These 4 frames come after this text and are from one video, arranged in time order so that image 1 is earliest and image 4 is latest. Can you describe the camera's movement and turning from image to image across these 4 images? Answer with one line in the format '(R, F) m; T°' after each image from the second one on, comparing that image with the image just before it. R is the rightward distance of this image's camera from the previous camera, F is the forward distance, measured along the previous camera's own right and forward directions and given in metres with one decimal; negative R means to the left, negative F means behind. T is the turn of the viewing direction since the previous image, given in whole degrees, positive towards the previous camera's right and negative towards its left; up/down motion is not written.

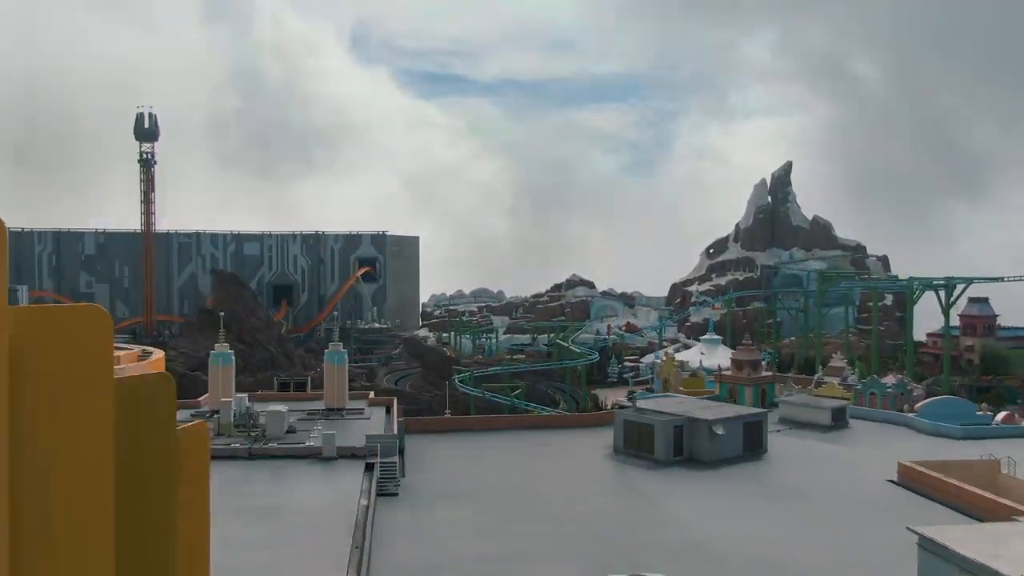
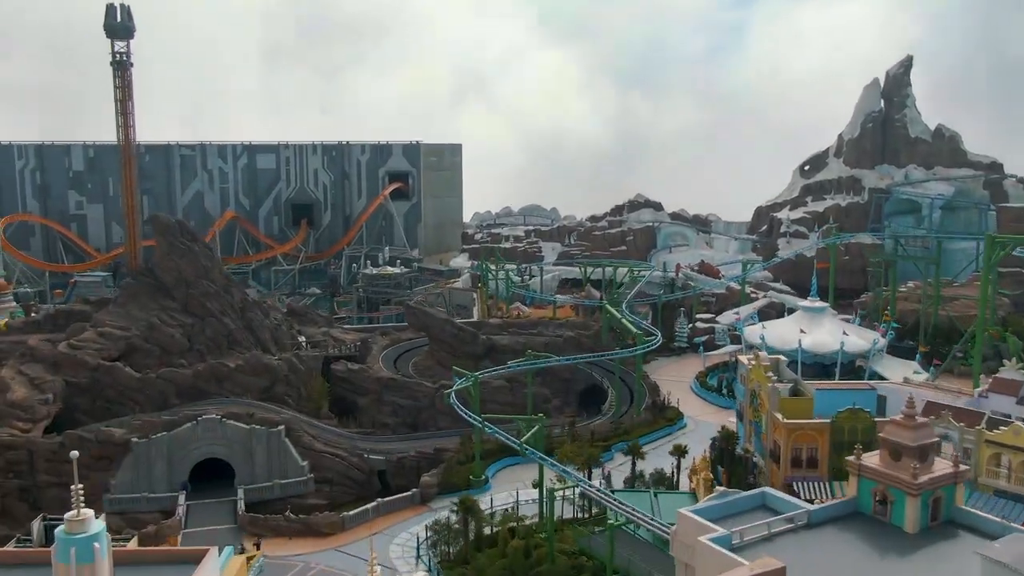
(+1.6, +13.7) m; -4°
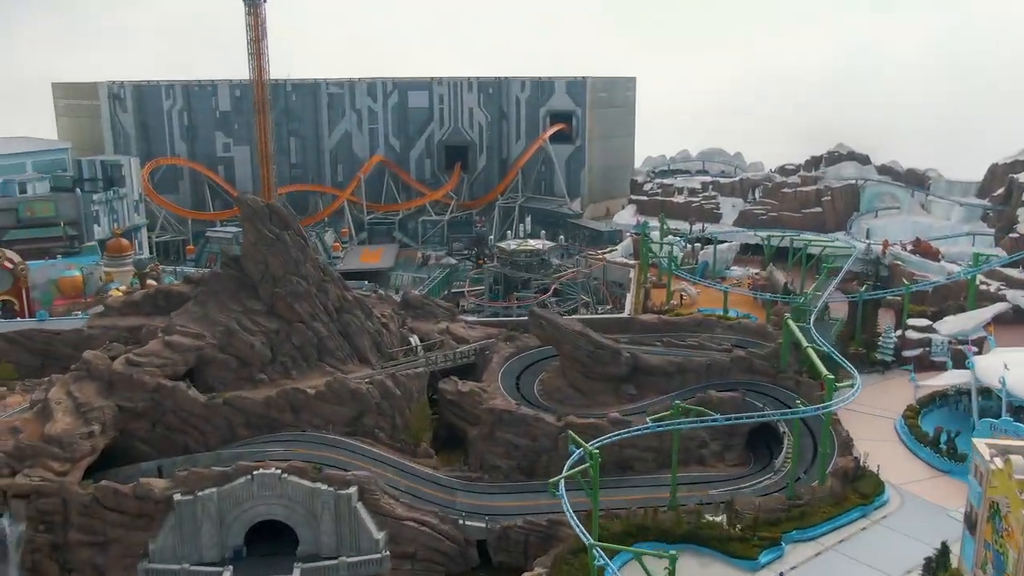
(+1.1, +8.6) m; -11°
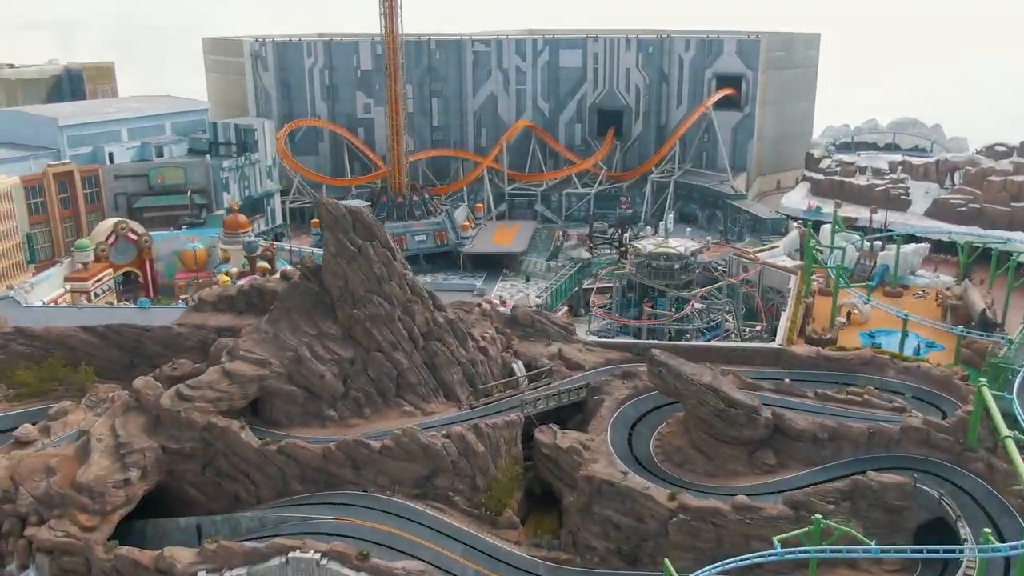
(+1.6, +5.8) m; -10°
